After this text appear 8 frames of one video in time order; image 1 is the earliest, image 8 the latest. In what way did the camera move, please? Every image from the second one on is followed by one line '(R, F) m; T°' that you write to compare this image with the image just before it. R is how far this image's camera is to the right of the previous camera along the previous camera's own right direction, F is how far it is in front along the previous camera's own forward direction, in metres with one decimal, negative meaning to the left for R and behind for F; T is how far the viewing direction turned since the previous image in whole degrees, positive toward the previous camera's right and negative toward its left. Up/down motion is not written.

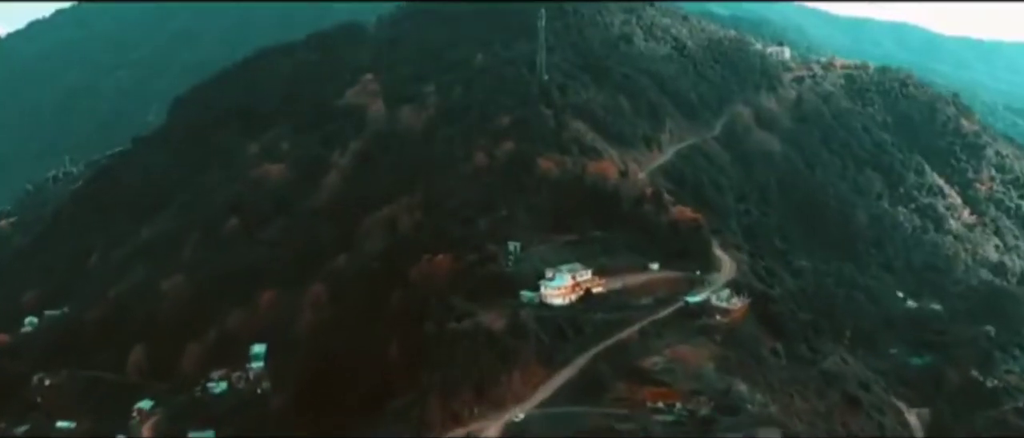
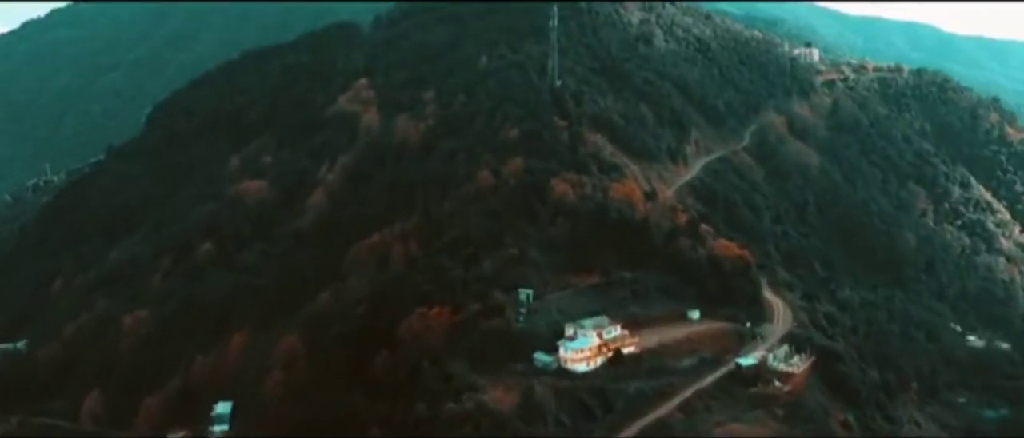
(-0.1, +3.9) m; 0°
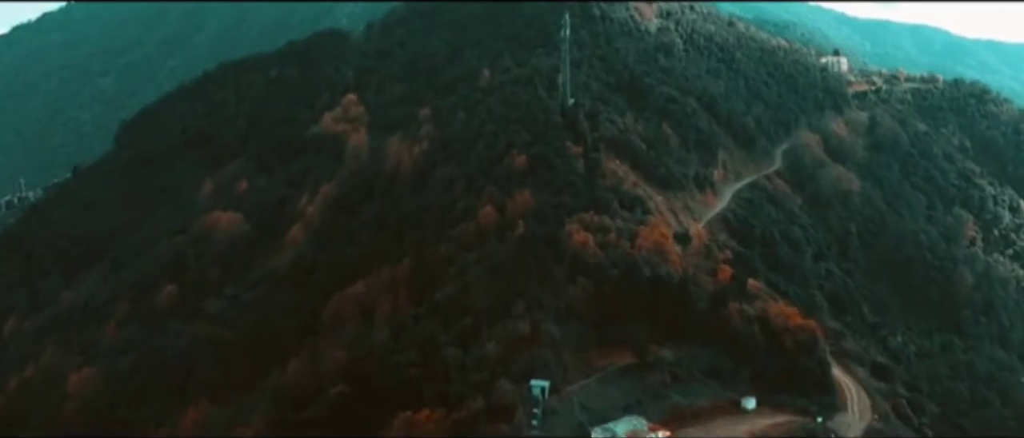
(-0.1, +3.8) m; 0°
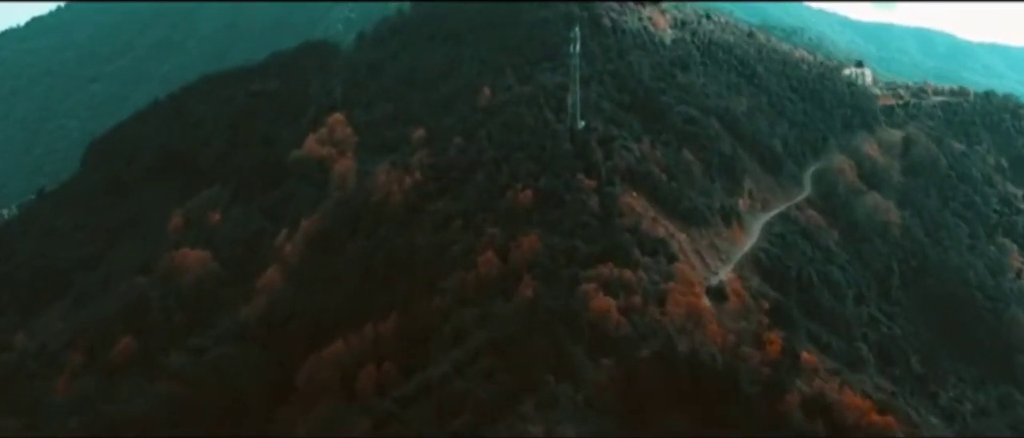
(-0.1, +3.1) m; 0°
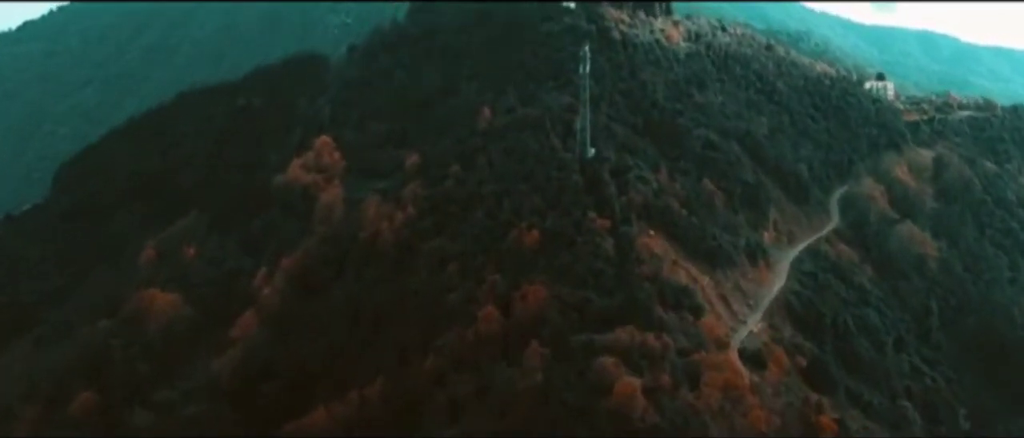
(-0.1, +2.4) m; 0°
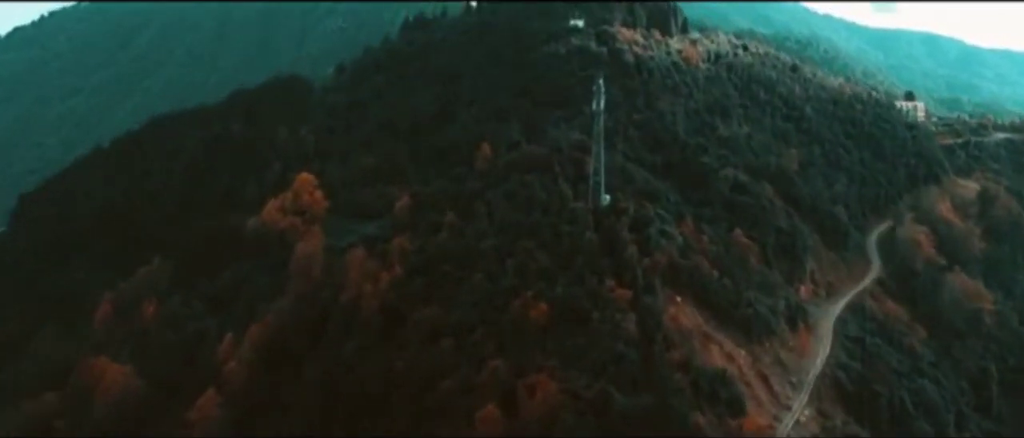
(-0.1, +3.0) m; 0°
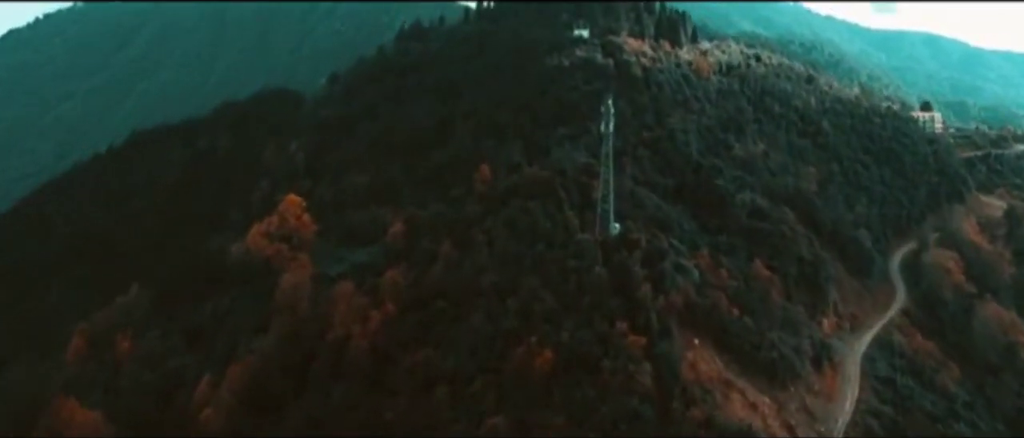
(0.0, +1.6) m; 0°
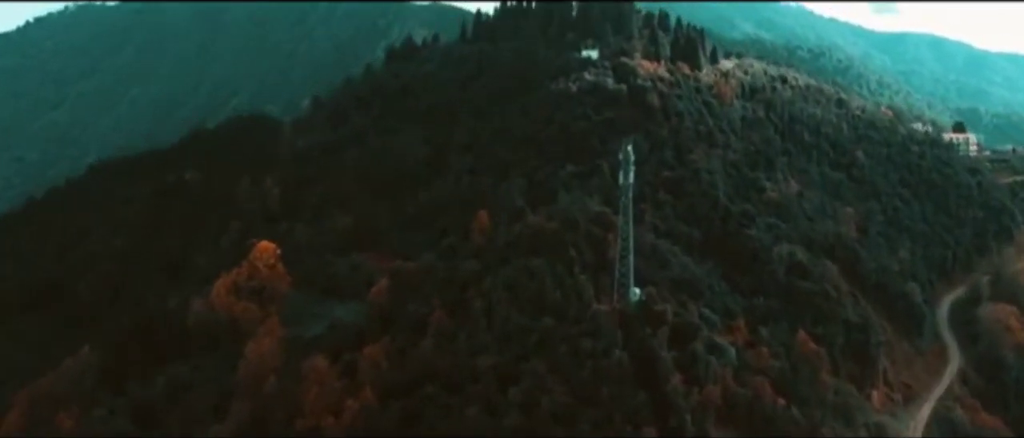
(0.0, +2.8) m; 0°
